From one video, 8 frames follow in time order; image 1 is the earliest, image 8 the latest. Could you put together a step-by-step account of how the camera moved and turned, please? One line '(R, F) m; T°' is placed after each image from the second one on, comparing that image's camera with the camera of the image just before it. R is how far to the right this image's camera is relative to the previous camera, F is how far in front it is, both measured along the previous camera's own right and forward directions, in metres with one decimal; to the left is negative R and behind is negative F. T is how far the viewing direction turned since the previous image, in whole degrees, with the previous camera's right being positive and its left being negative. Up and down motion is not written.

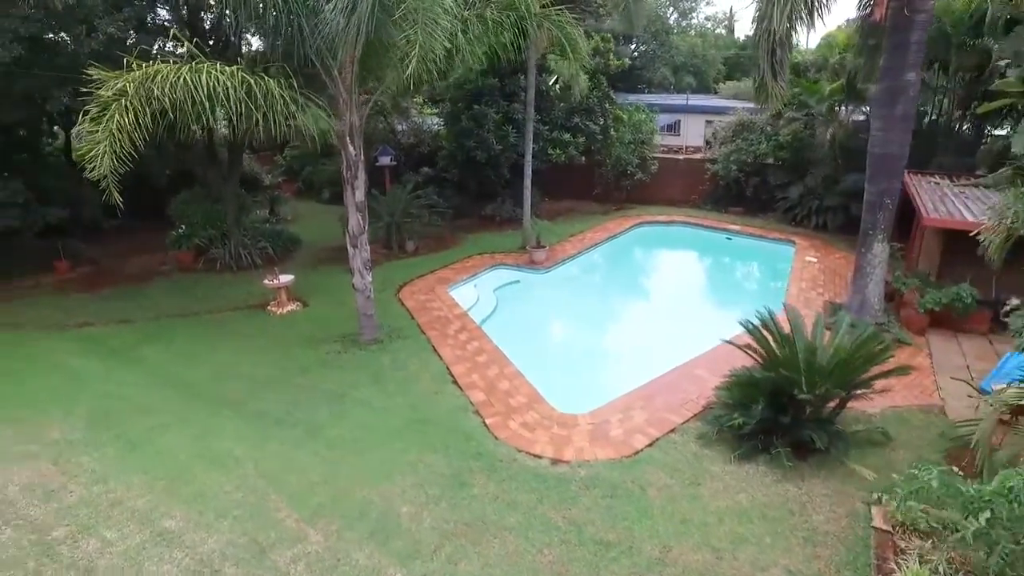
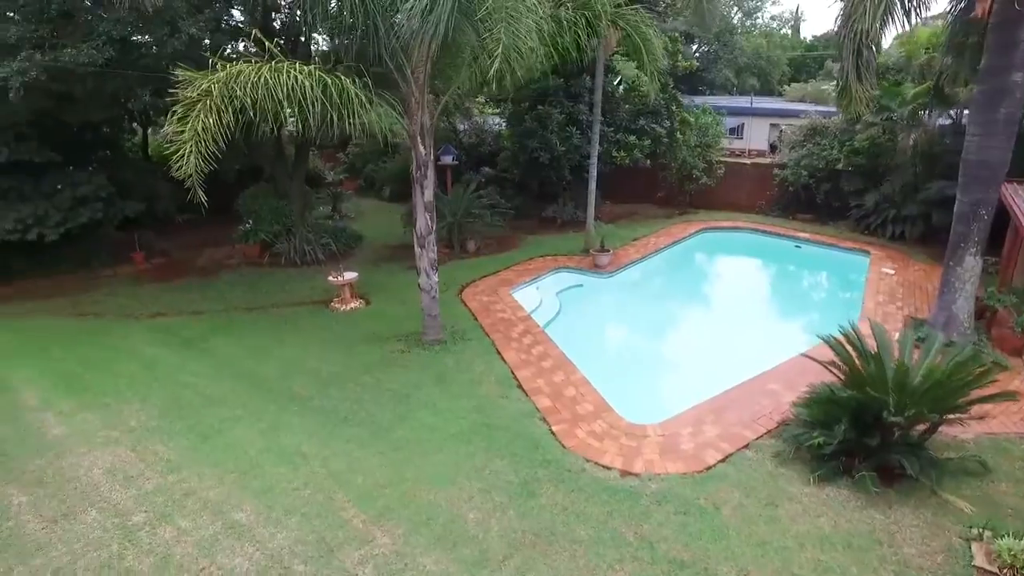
(-0.2, +0.1) m; -4°
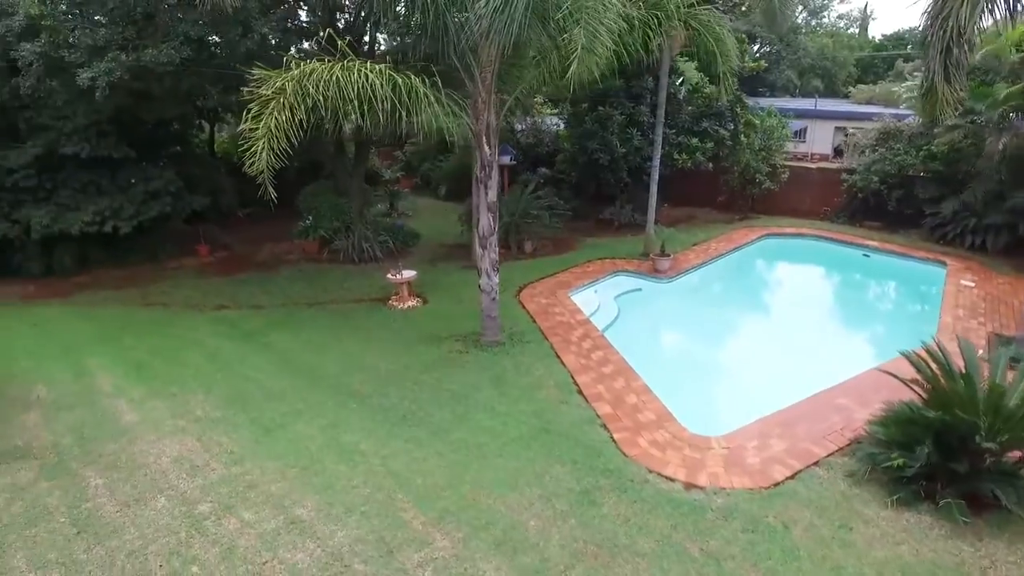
(-0.1, +0.1) m; -4°
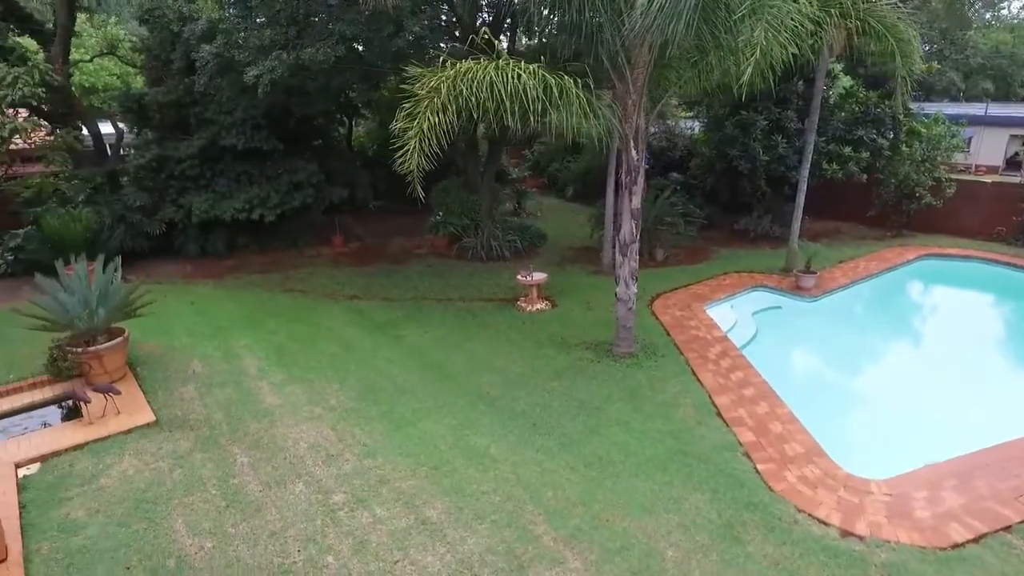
(-0.2, +0.2) m; -9°
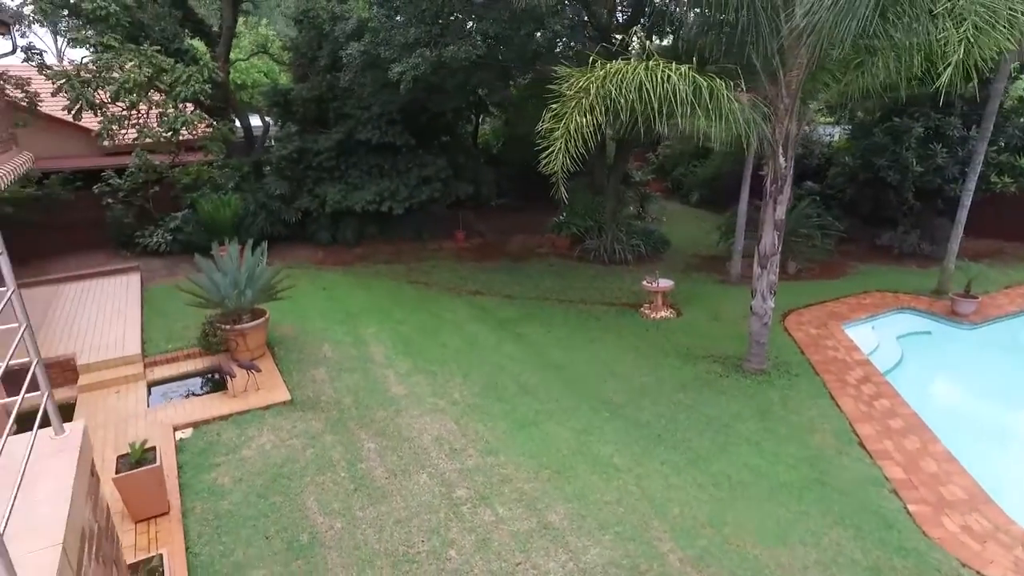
(-0.2, +0.1) m; -9°
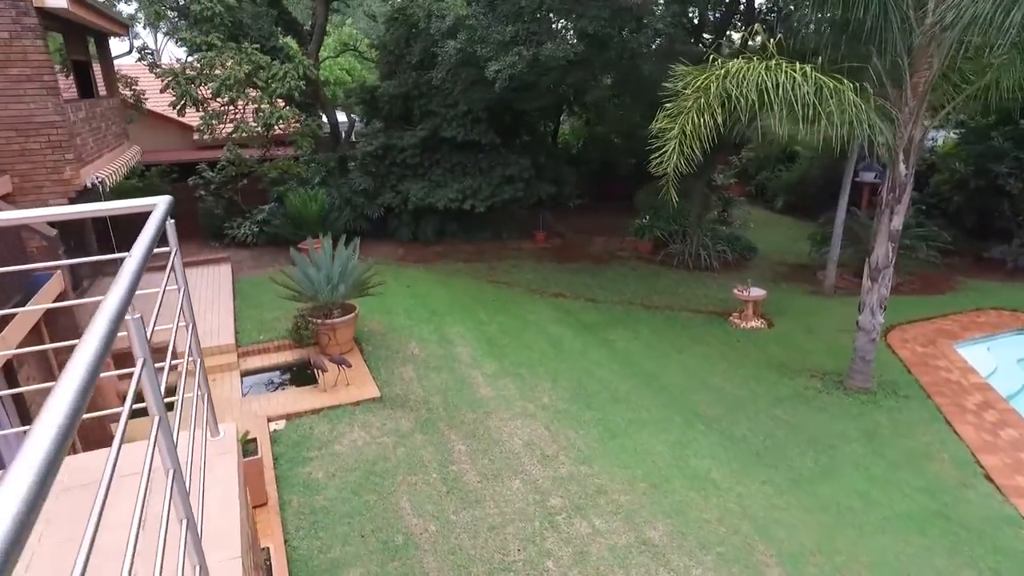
(-0.3, +0.1) m; -5°
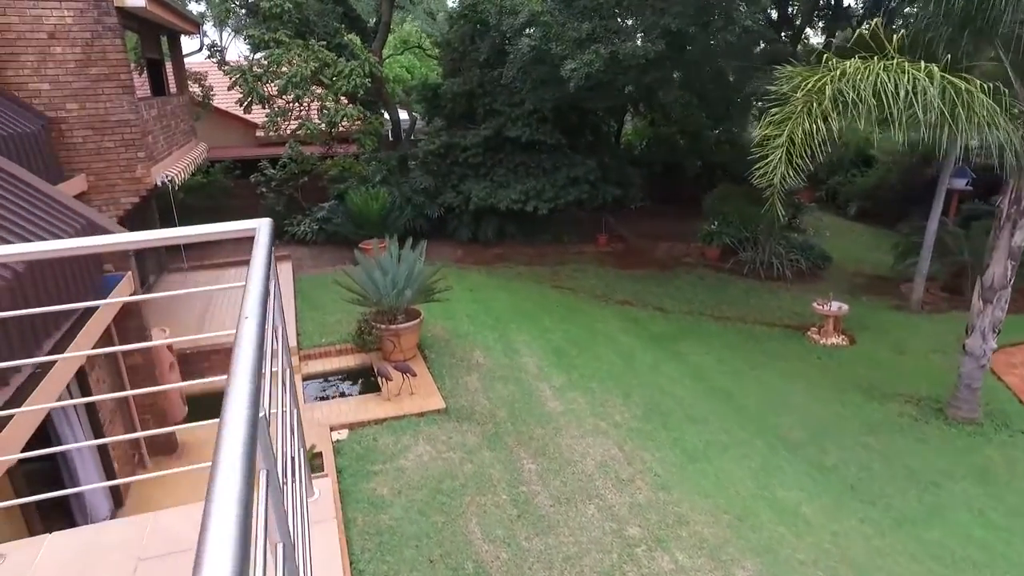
(-0.2, +0.3) m; -4°
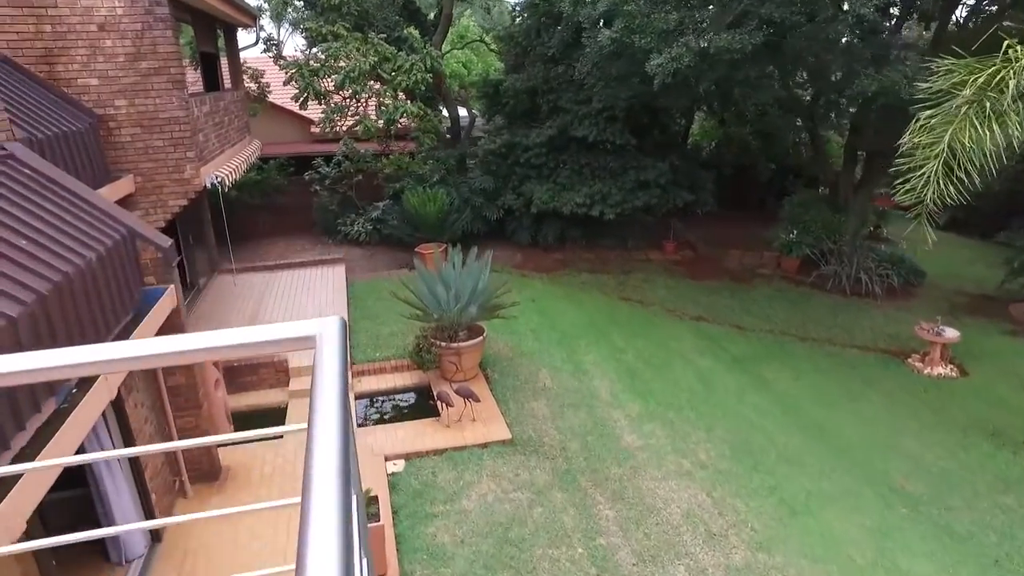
(-0.2, +0.6) m; -4°
